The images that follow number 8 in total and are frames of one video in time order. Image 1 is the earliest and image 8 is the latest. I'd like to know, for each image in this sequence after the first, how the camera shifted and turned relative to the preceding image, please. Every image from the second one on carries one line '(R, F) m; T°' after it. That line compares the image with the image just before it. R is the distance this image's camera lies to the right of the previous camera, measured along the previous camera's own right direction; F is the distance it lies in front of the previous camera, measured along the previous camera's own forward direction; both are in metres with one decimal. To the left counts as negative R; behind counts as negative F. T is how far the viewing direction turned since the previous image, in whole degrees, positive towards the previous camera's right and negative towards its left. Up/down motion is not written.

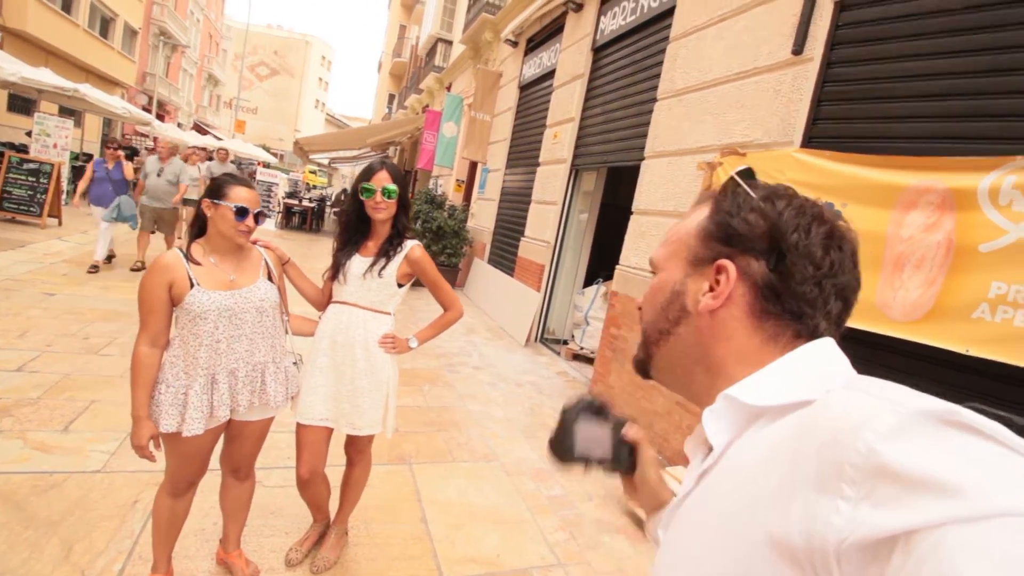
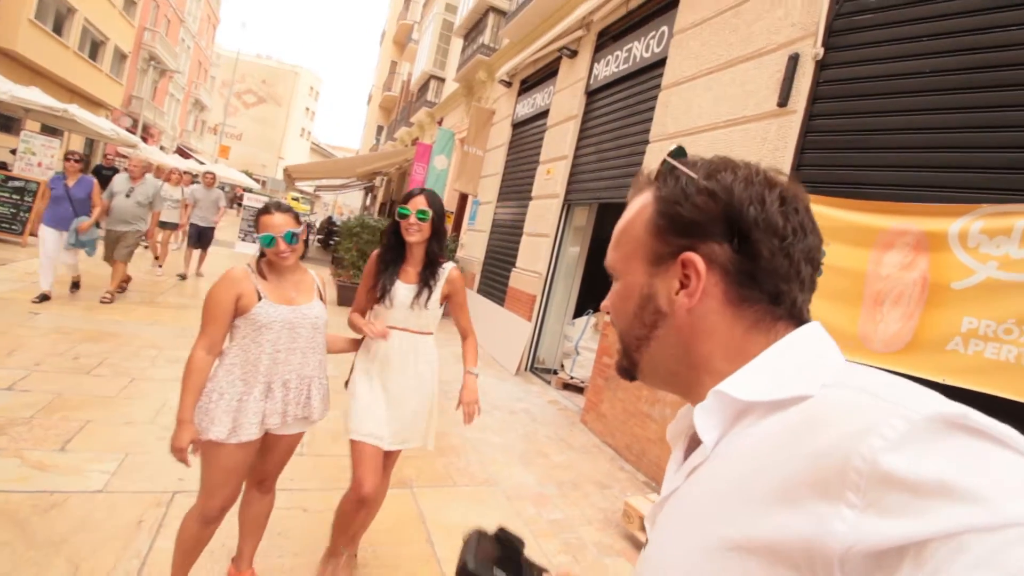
(-0.2, -0.2) m; +3°
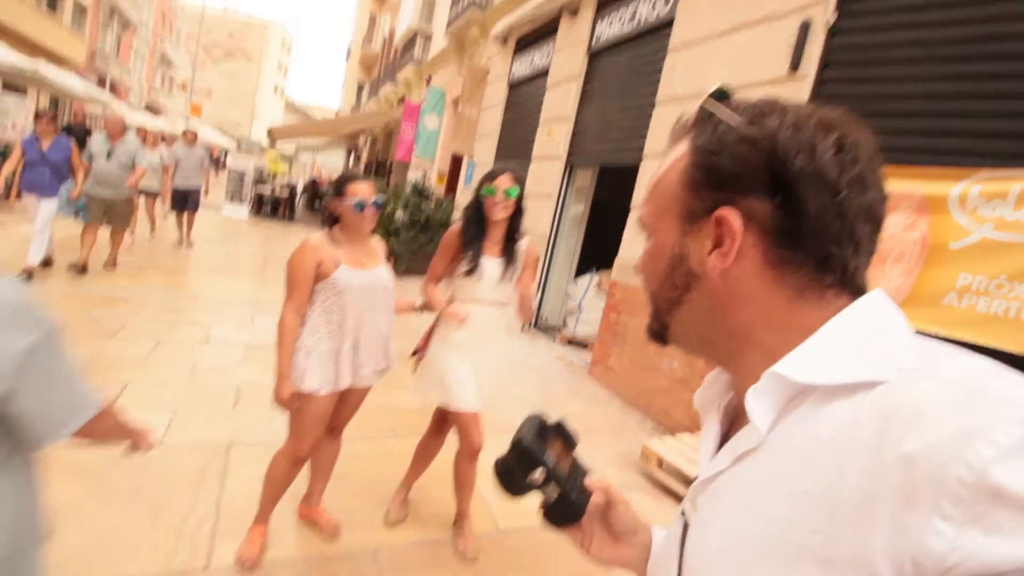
(-0.4, -0.2) m; +3°
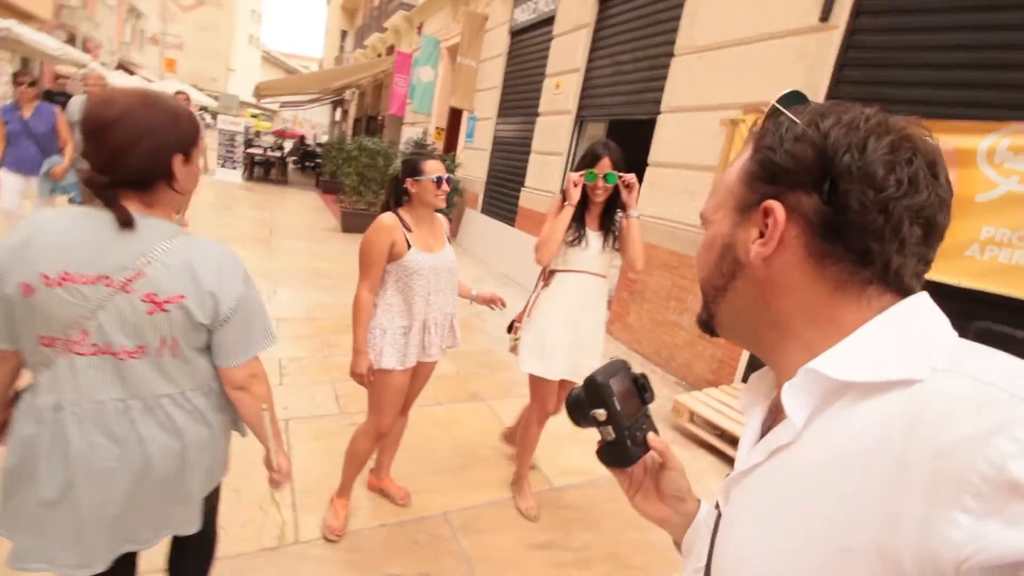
(-0.4, -0.1) m; +1°
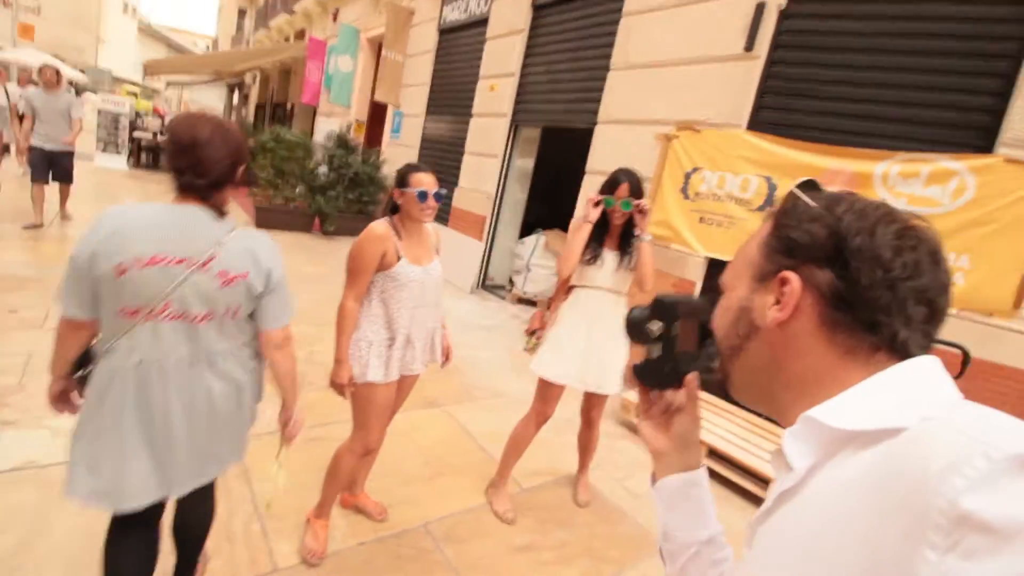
(-0.5, 0.0) m; +11°
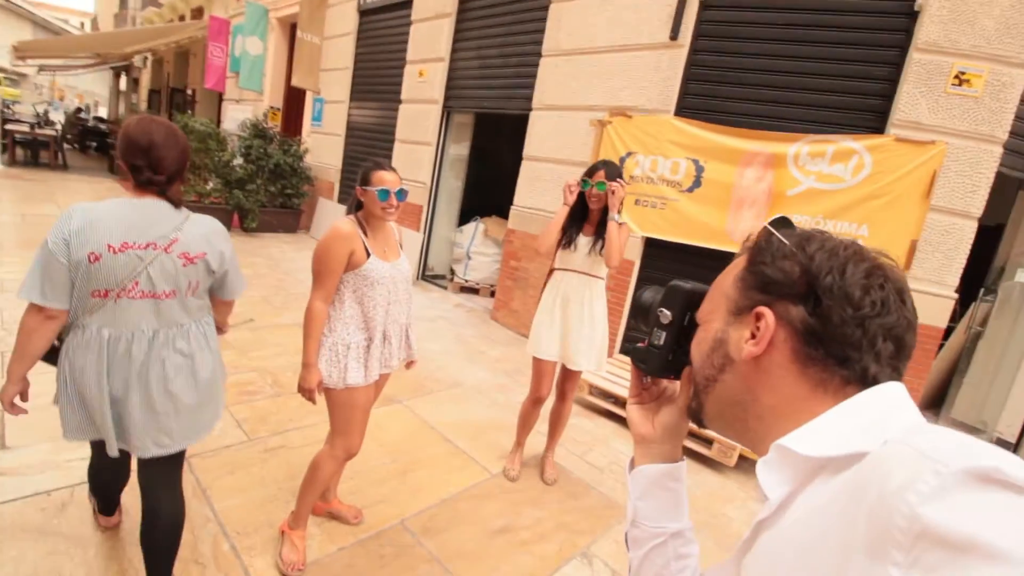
(-0.3, 0.0) m; +8°
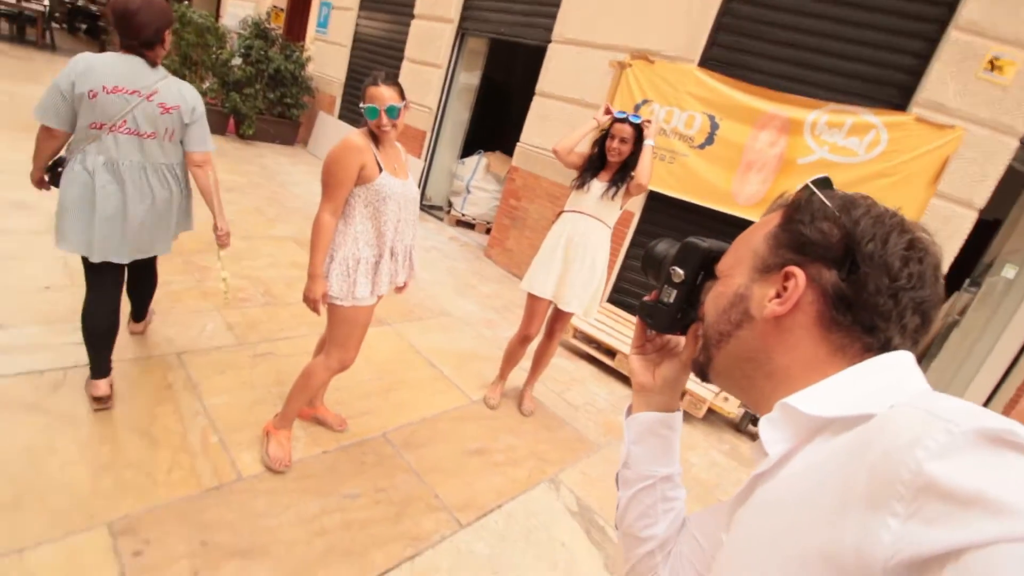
(-0.1, 0.0) m; +2°
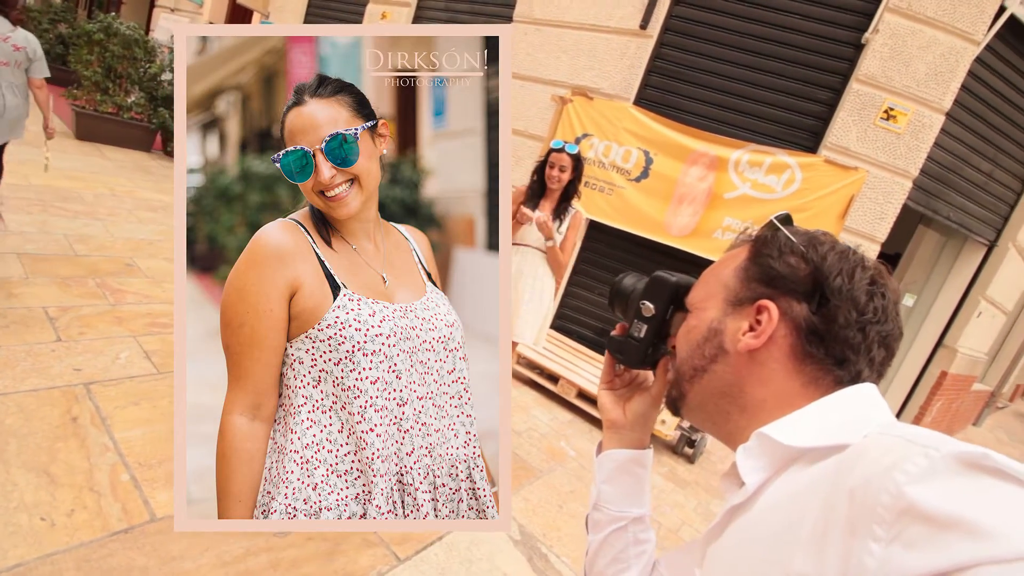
(-0.1, 0.0) m; +7°
